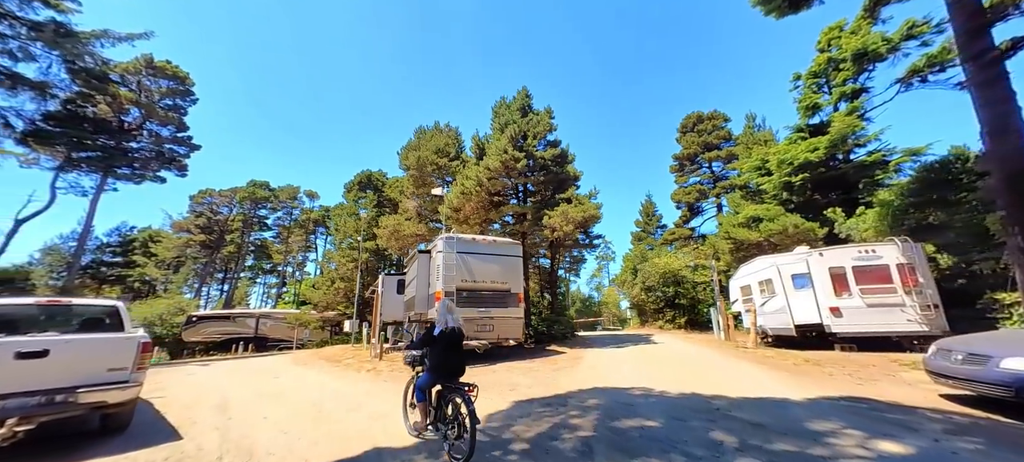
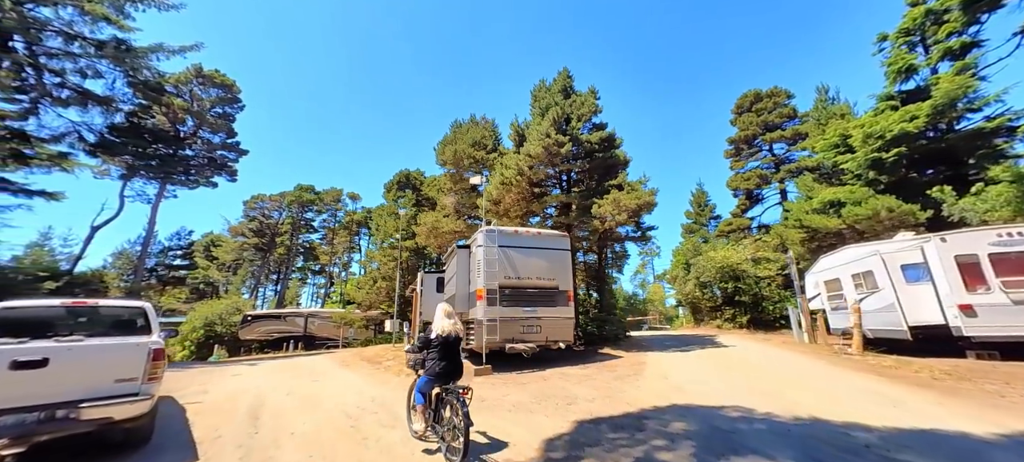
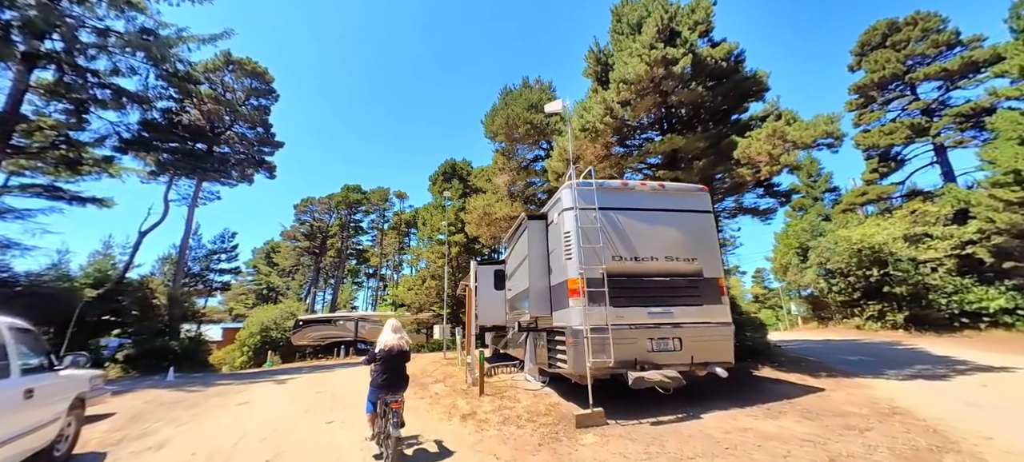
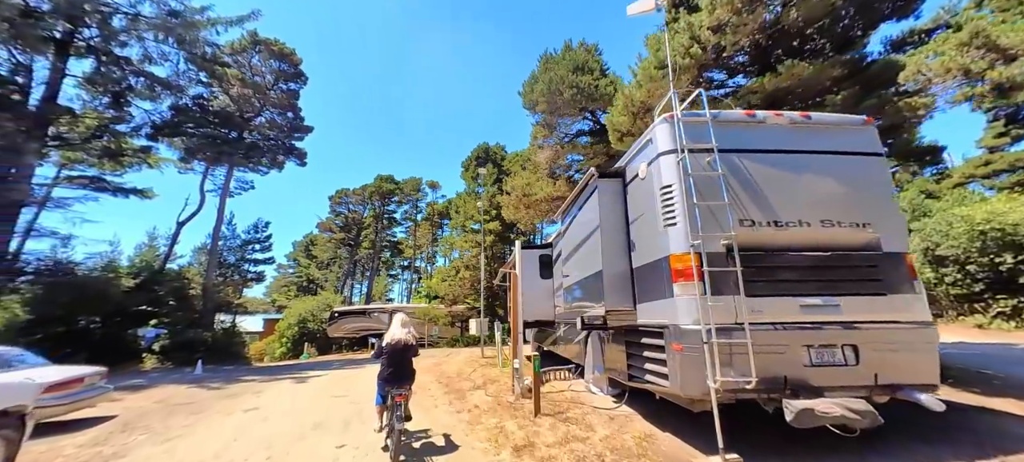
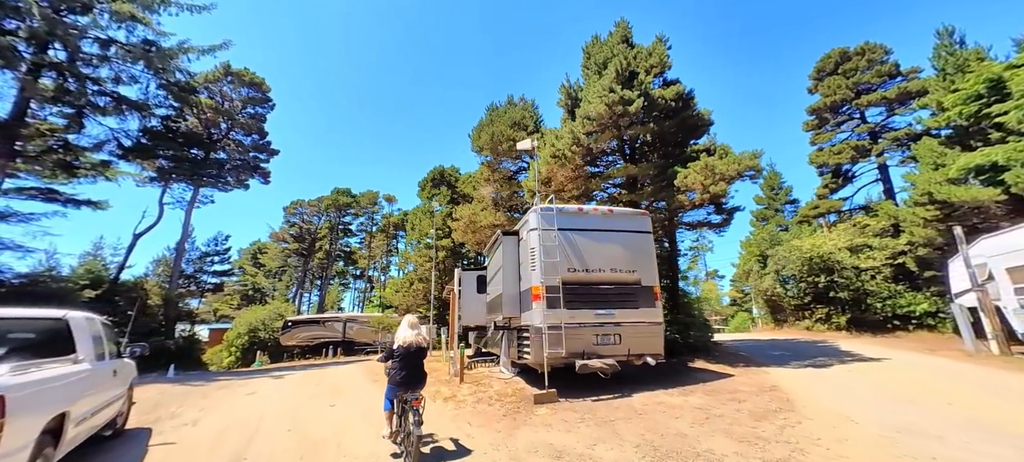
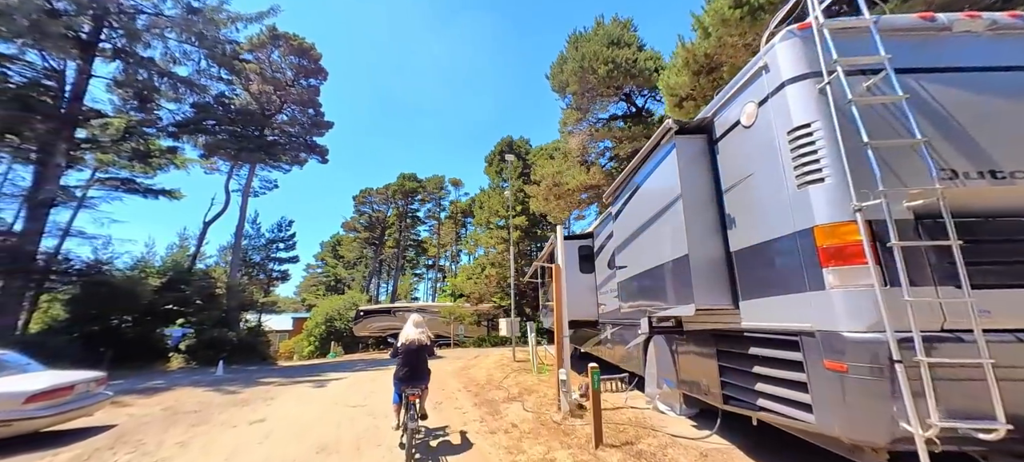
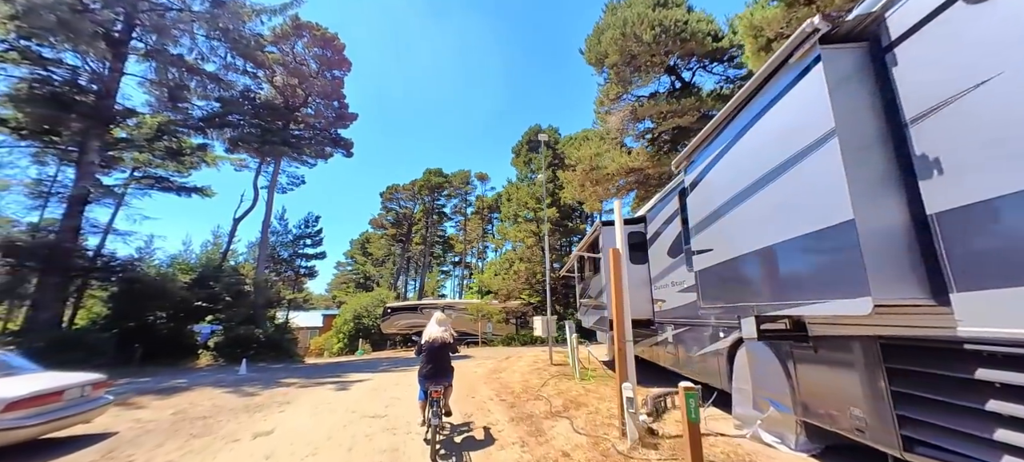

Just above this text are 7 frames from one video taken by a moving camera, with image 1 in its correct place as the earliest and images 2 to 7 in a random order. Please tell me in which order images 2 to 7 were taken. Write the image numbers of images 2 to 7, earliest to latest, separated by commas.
2, 5, 3, 4, 6, 7
